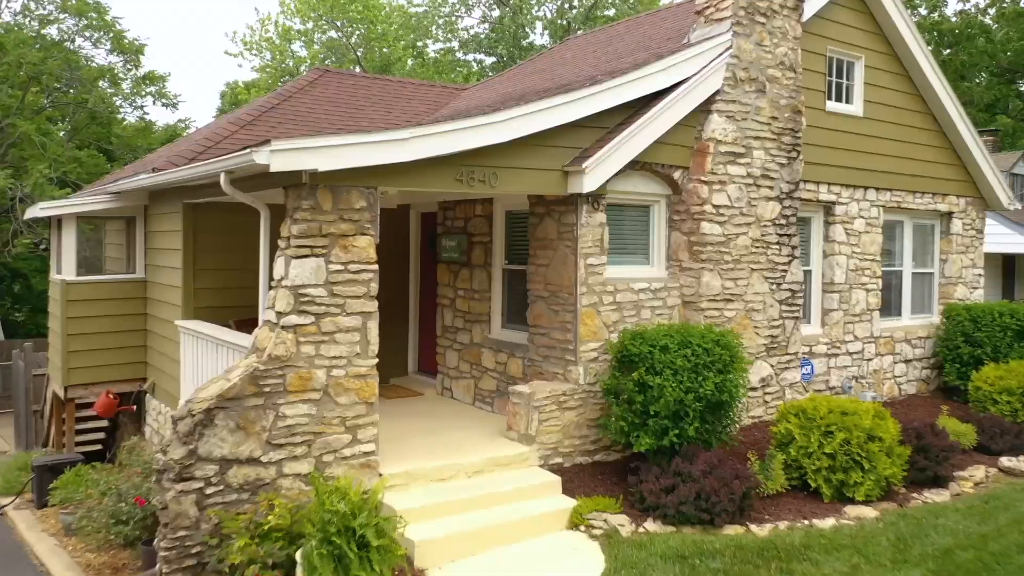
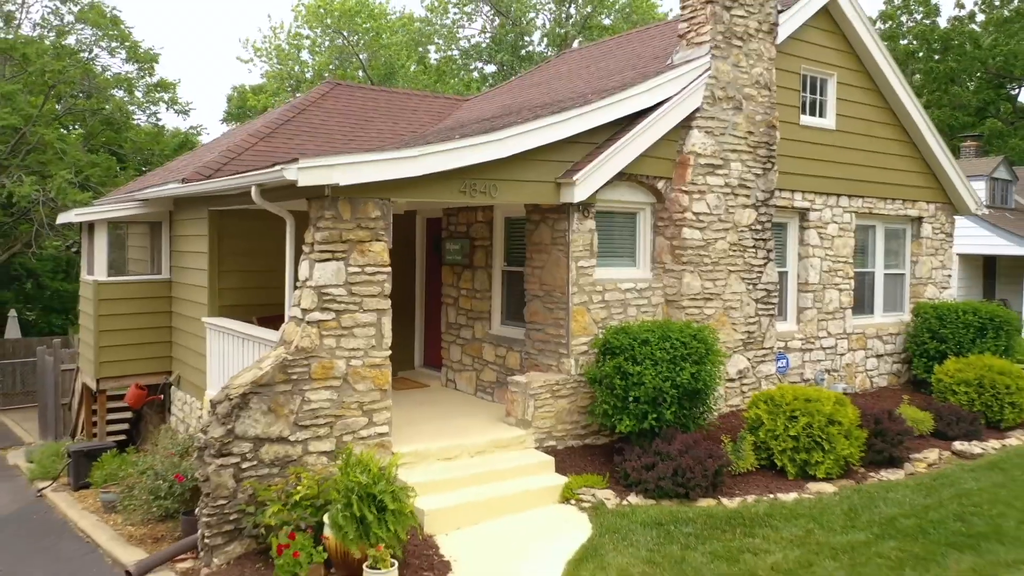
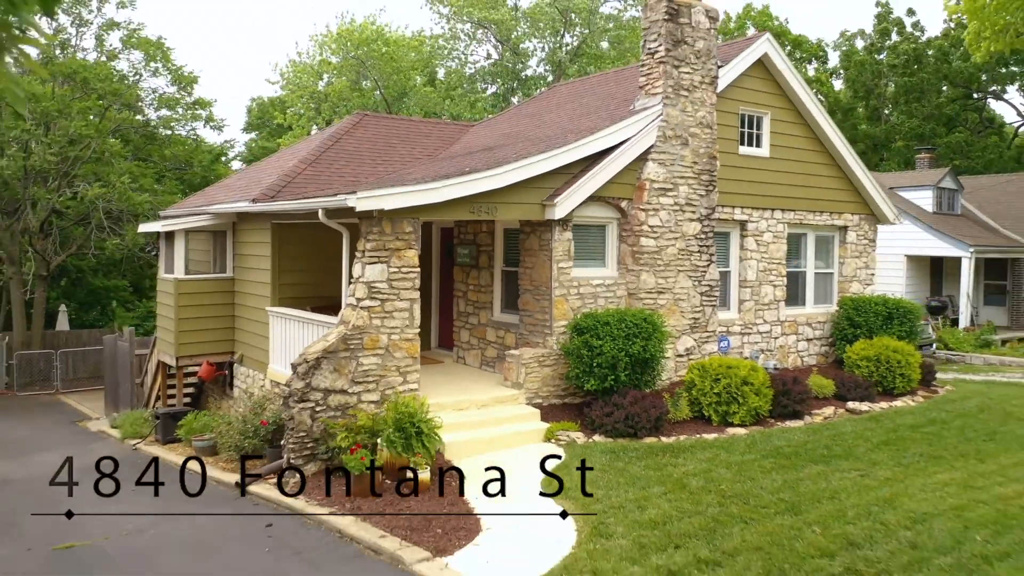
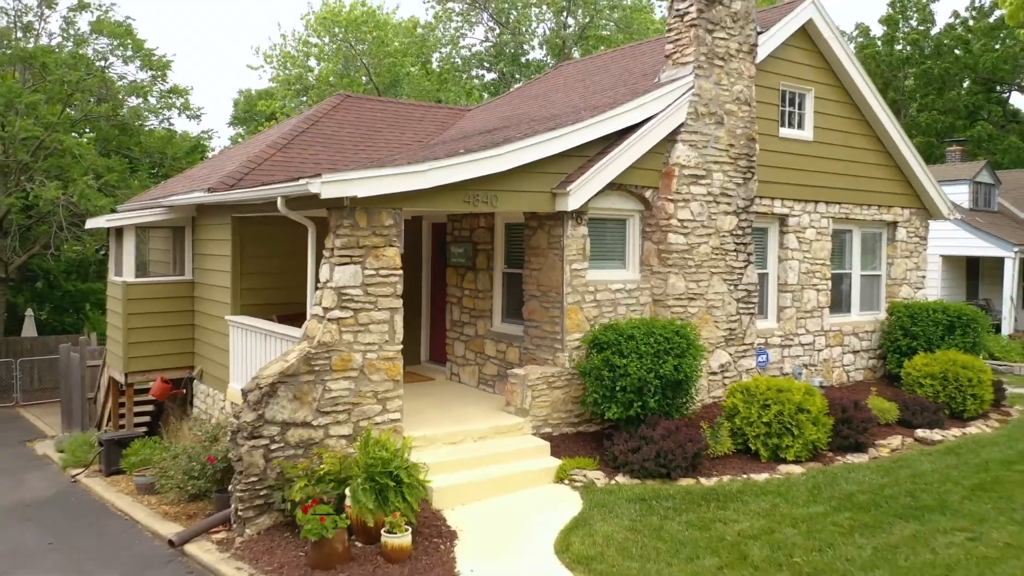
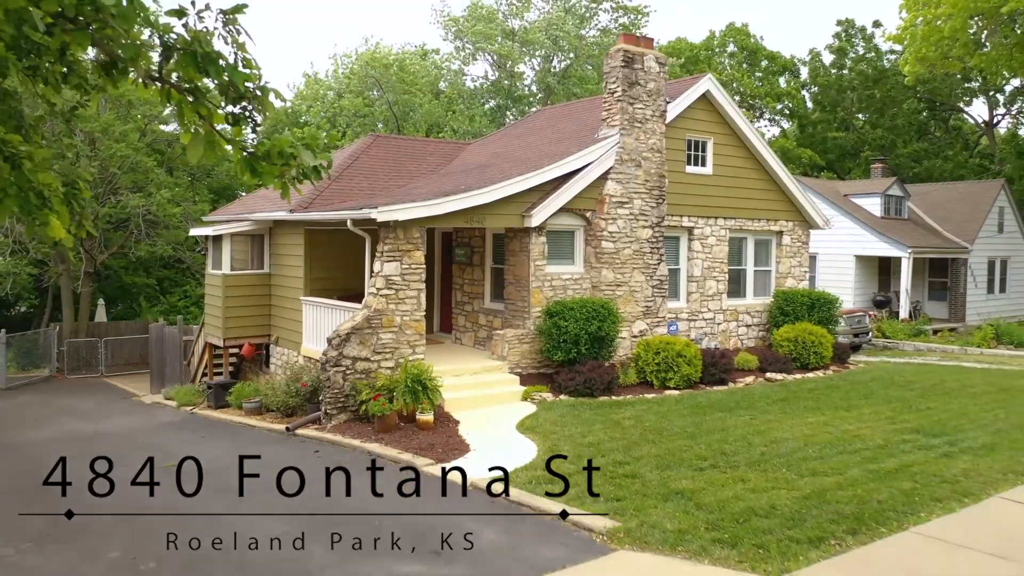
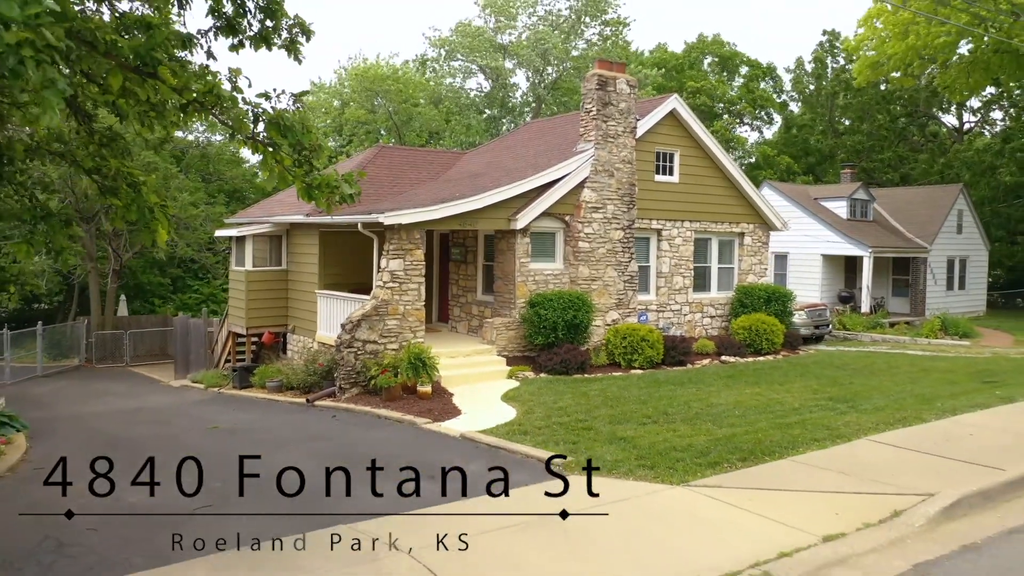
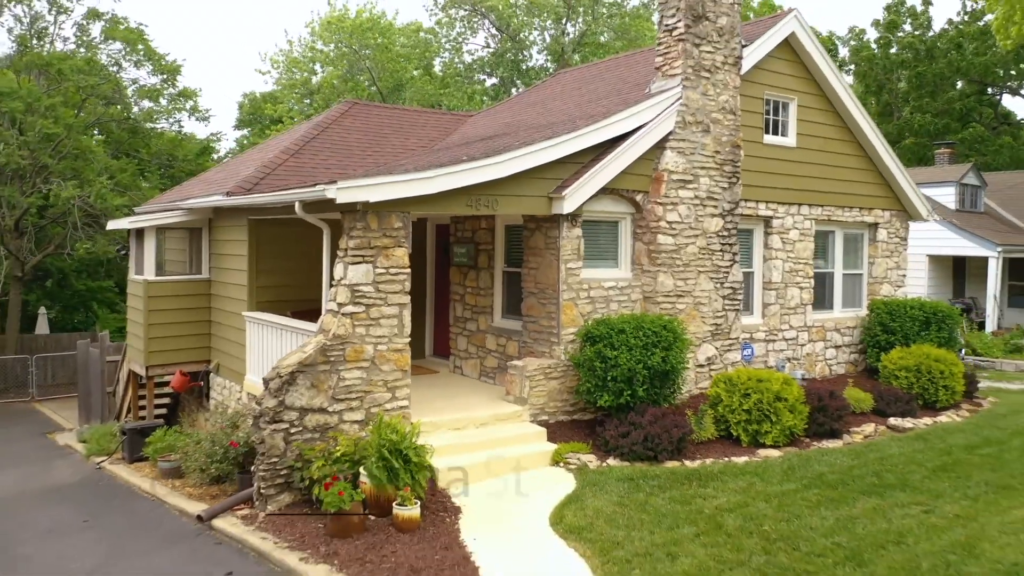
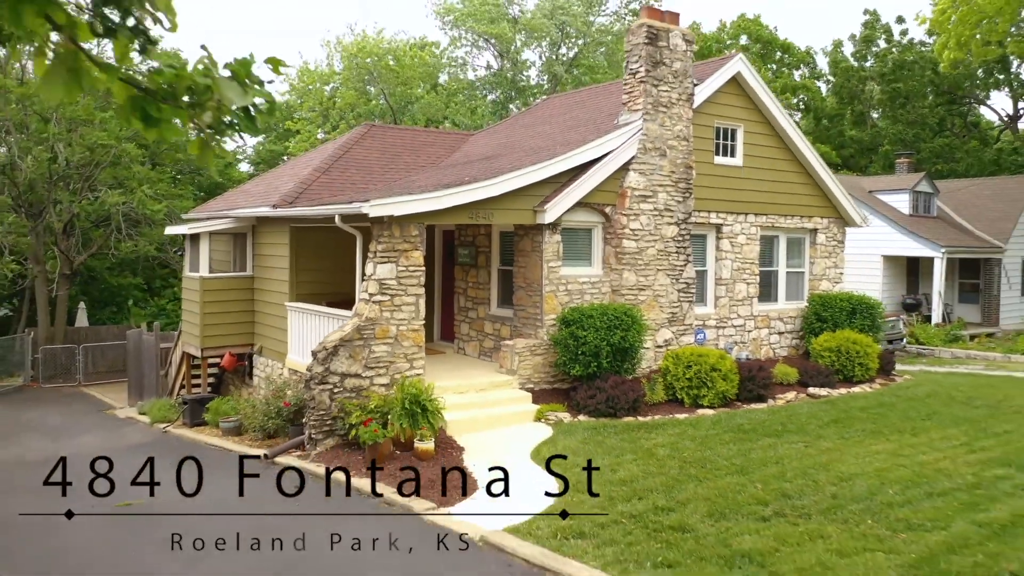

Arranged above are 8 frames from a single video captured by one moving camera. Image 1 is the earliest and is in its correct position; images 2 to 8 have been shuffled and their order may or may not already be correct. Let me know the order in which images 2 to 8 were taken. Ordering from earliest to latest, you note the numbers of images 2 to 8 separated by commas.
2, 4, 7, 3, 8, 5, 6
